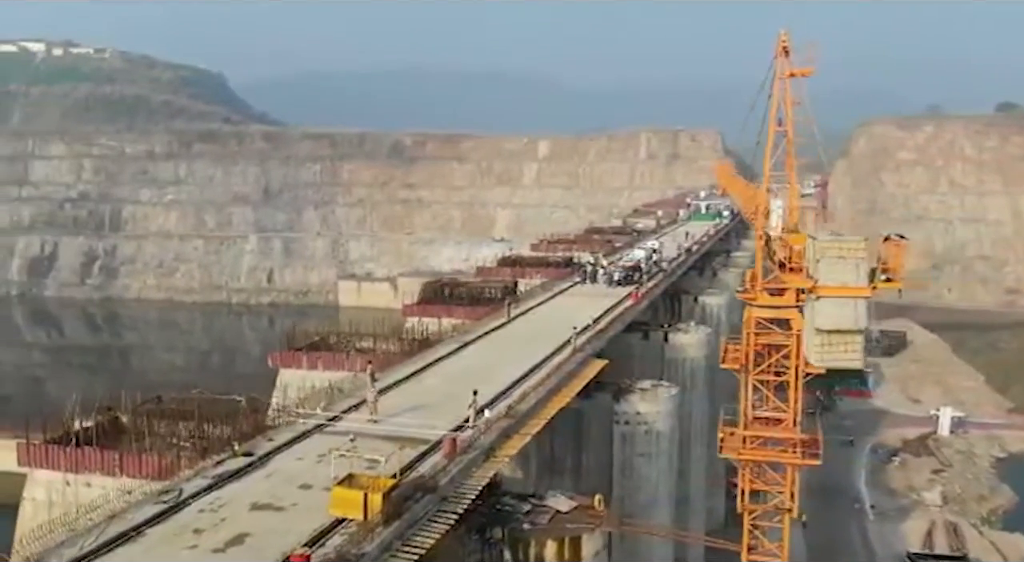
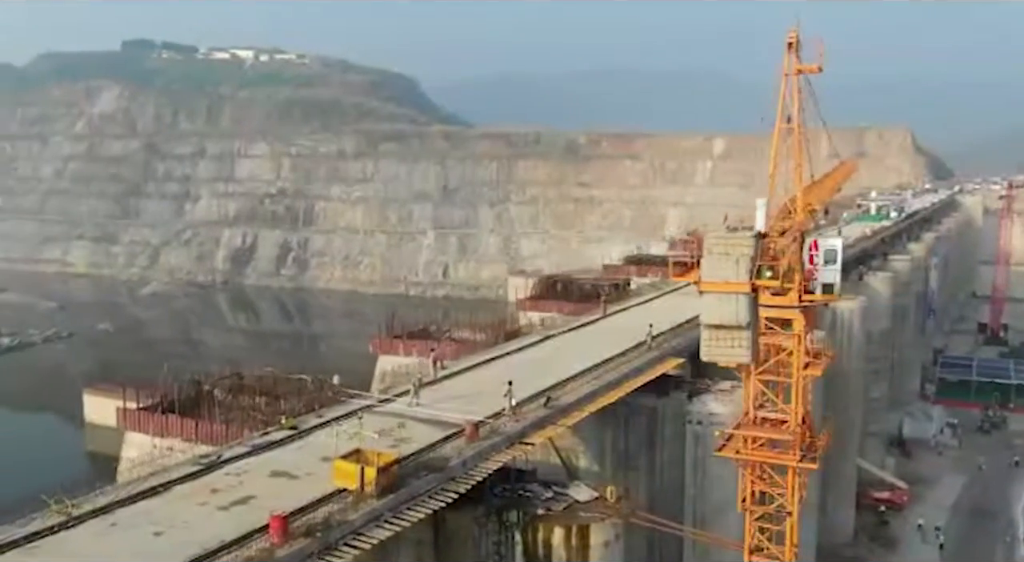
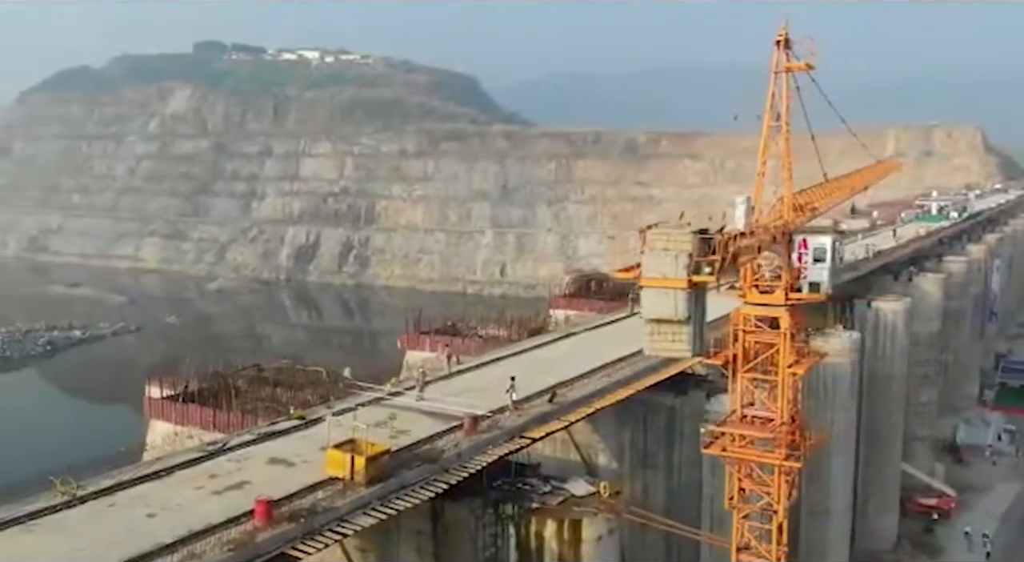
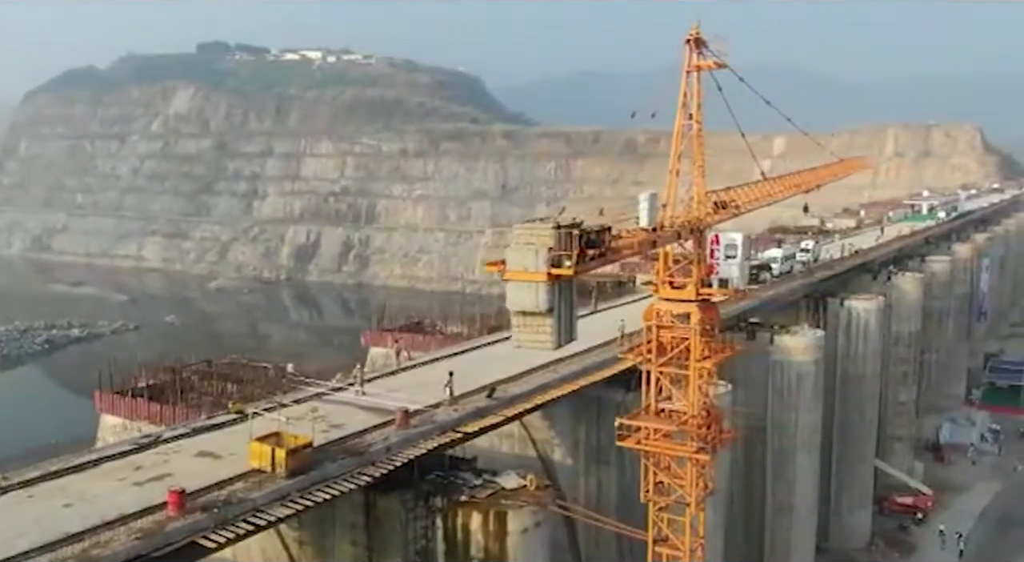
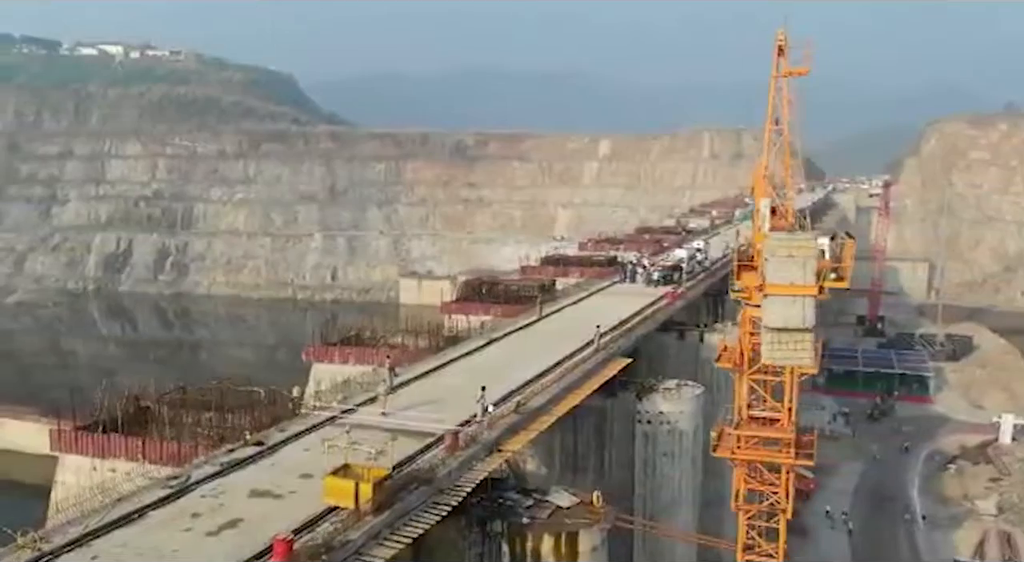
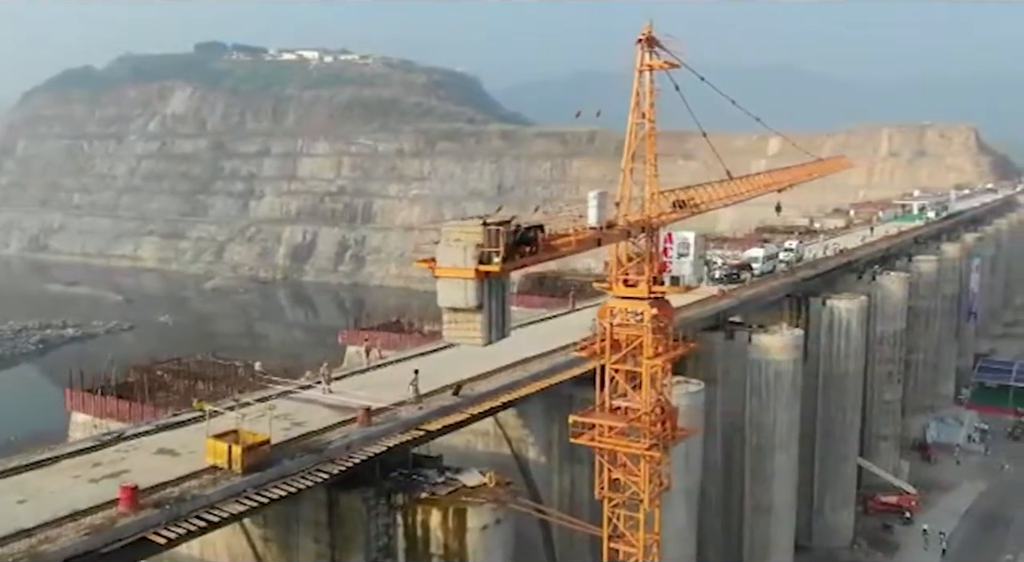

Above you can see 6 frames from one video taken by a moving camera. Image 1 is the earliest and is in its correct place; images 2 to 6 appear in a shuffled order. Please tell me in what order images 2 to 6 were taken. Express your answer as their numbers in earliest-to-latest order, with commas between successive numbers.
5, 2, 3, 4, 6
